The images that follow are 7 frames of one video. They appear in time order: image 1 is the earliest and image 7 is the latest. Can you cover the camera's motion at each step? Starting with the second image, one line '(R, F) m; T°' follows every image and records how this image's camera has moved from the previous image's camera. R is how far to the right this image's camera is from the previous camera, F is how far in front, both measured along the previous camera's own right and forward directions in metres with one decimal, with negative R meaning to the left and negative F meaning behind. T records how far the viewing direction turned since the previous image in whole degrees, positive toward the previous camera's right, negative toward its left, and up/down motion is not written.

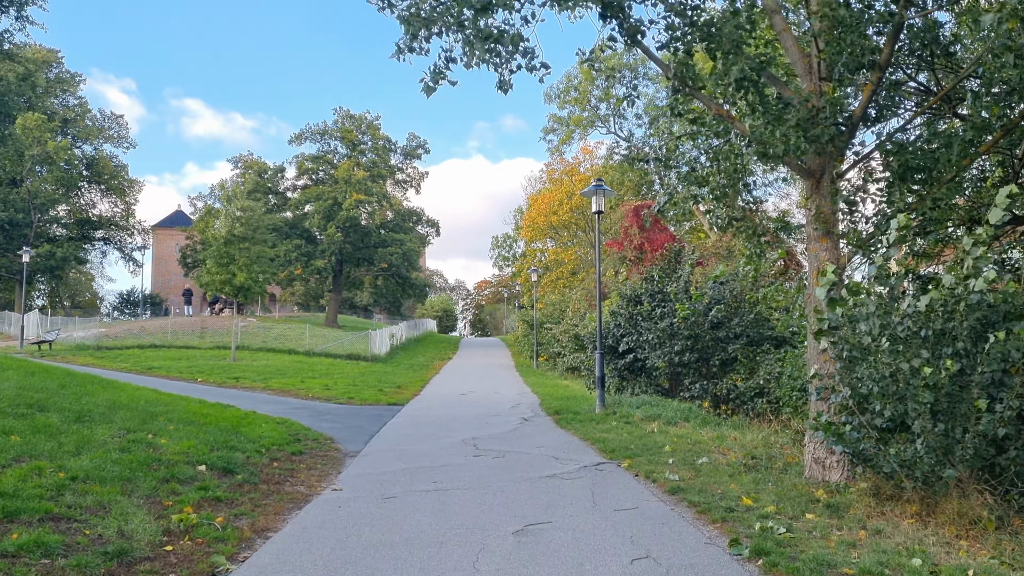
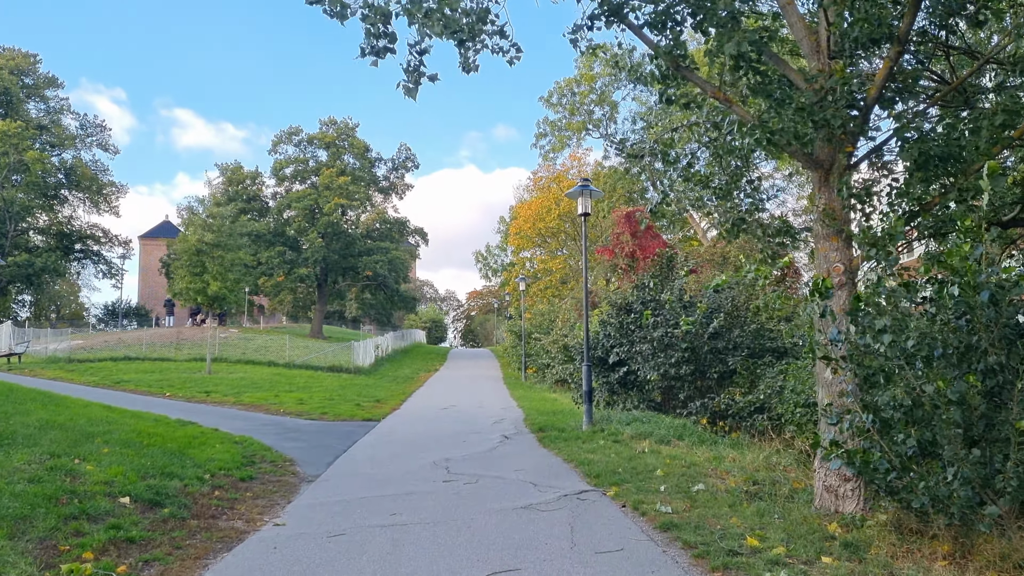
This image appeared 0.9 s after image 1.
(+0.2, +1.1) m; +1°
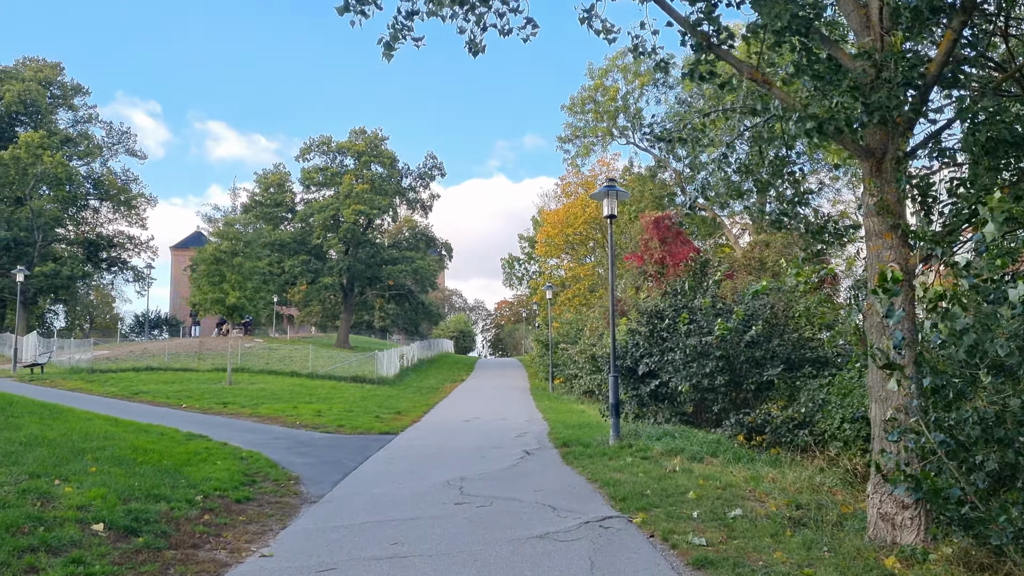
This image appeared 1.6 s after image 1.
(+0.1, +0.8) m; -2°
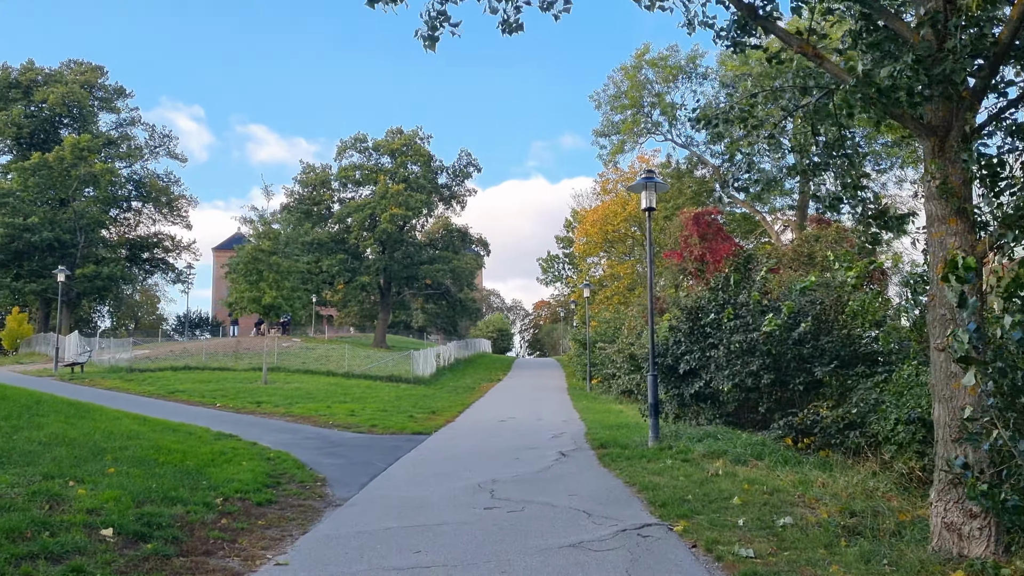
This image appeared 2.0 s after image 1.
(+0.1, +0.5) m; -2°
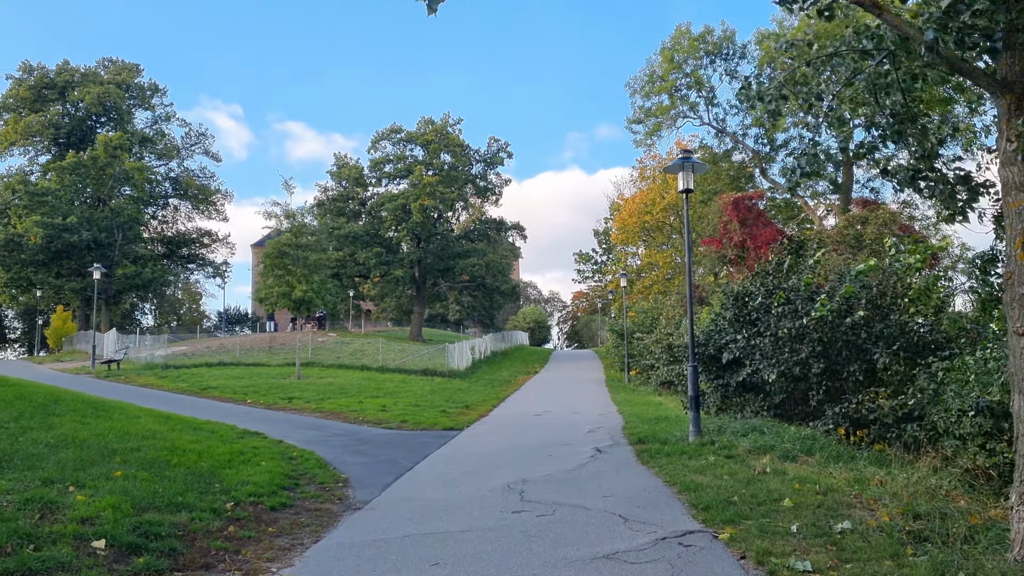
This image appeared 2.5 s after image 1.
(+0.1, +0.7) m; -2°
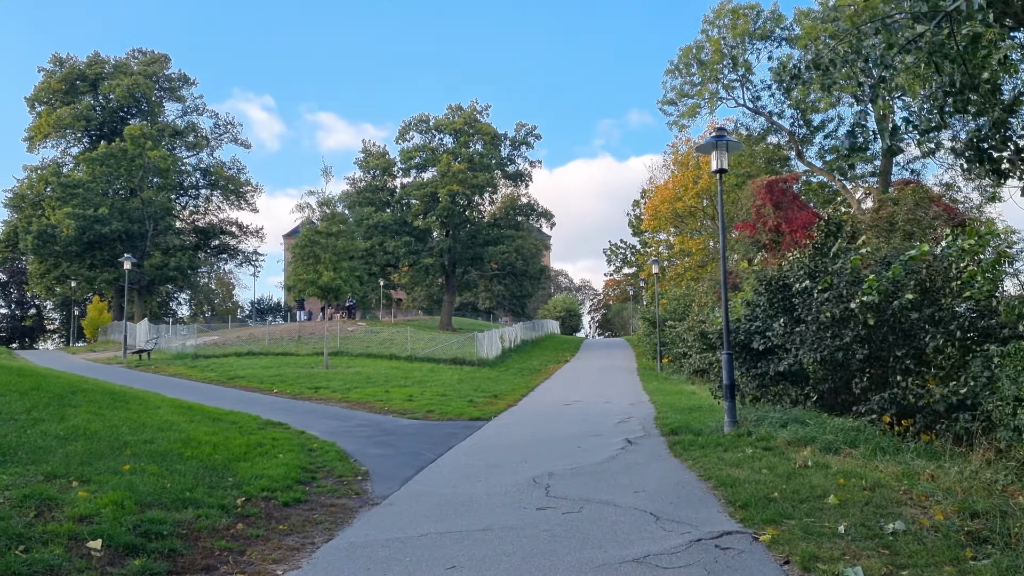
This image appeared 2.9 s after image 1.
(+0.1, +0.5) m; -2°
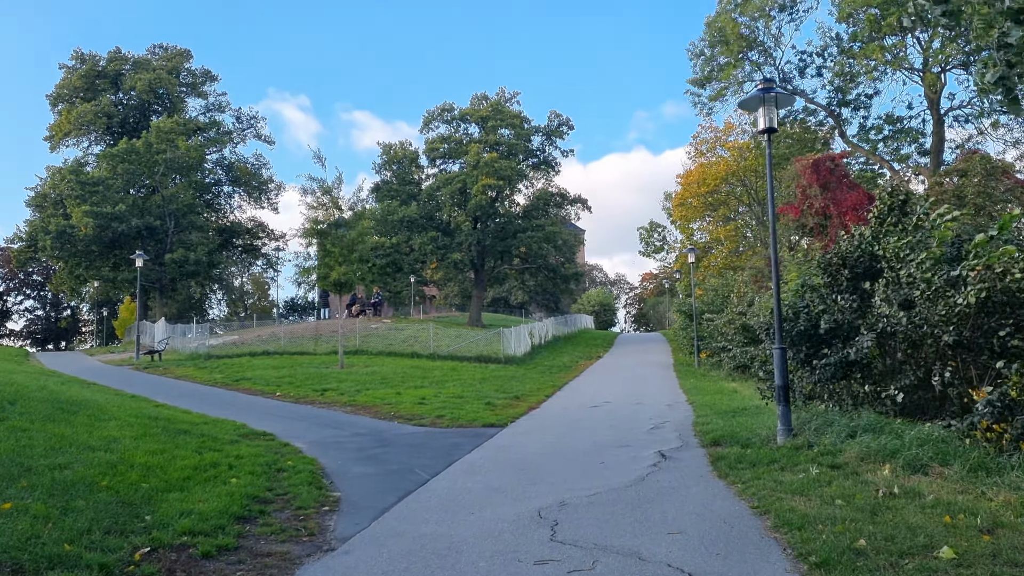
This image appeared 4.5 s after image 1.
(+0.3, +2.0) m; -2°
